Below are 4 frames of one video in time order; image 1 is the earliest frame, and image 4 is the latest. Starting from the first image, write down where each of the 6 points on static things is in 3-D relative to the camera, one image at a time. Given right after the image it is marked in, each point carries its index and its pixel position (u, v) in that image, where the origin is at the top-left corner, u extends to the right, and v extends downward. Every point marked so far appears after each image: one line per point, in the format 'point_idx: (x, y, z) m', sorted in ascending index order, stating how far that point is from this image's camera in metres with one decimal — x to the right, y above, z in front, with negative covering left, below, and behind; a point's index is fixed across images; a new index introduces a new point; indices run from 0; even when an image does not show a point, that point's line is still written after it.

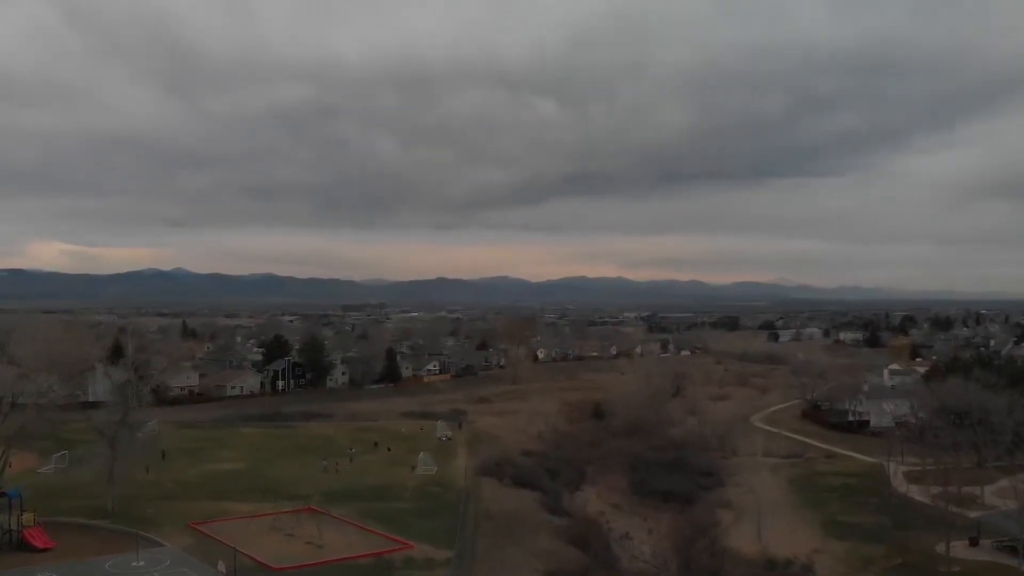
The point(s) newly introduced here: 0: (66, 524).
0: (-7.8, -4.1, +13.1) m
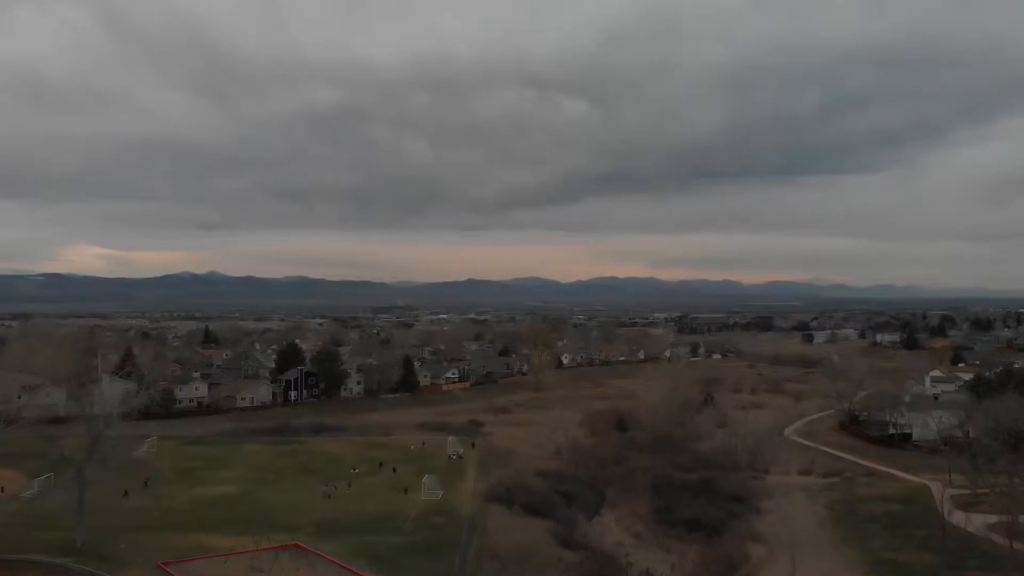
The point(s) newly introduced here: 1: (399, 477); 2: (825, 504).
0: (-7.8, -4.4, +12.0) m
1: (-2.8, -4.6, +18.4) m
2: (+7.6, -5.2, +18.1) m
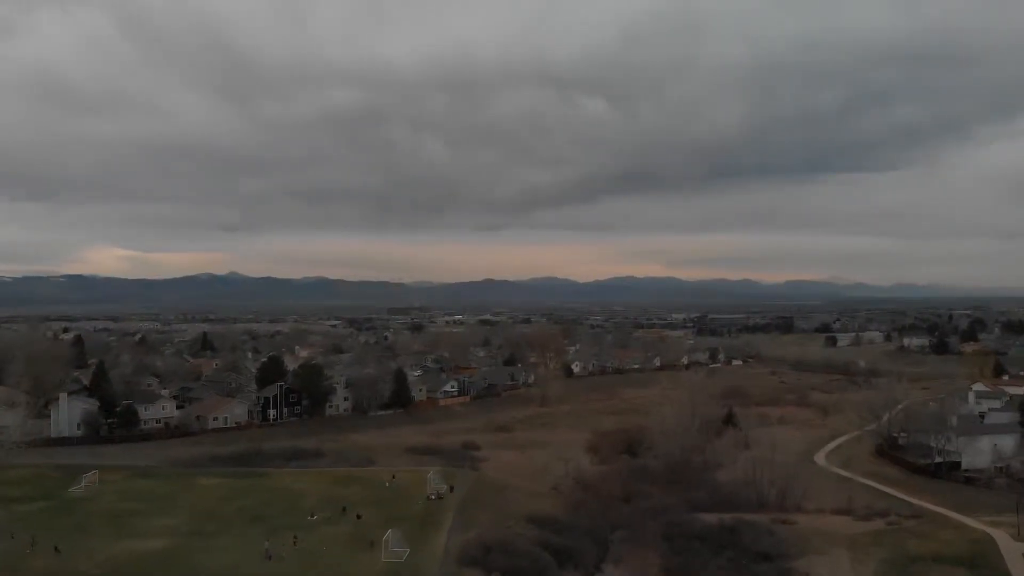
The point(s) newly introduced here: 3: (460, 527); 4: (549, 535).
0: (-8.3, -4.8, +9.3) m
1: (-3.1, -5.0, +15.6) m
2: (+7.2, -5.5, +15.0) m
3: (-1.1, -5.1, +15.8) m
4: (+0.8, -5.3, +16.0) m
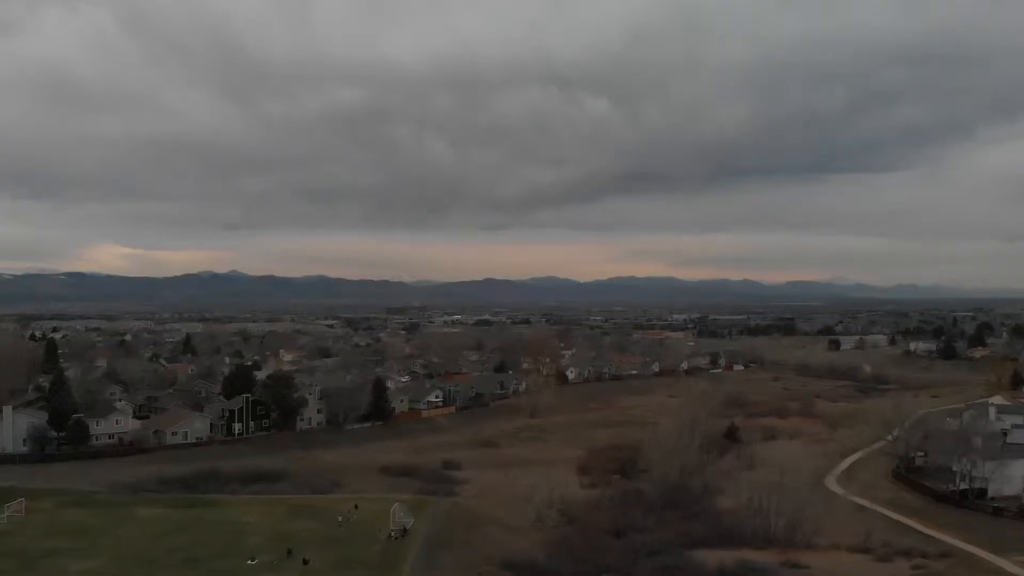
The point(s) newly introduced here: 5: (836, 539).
0: (-8.8, -4.9, +7.2) m
1: (-3.7, -5.1, +13.5) m
2: (+6.7, -5.7, +12.8) m
3: (-1.6, -5.2, +13.7) m
4: (+0.2, -5.5, +13.8) m
5: (+7.8, -6.0, +18.0) m
